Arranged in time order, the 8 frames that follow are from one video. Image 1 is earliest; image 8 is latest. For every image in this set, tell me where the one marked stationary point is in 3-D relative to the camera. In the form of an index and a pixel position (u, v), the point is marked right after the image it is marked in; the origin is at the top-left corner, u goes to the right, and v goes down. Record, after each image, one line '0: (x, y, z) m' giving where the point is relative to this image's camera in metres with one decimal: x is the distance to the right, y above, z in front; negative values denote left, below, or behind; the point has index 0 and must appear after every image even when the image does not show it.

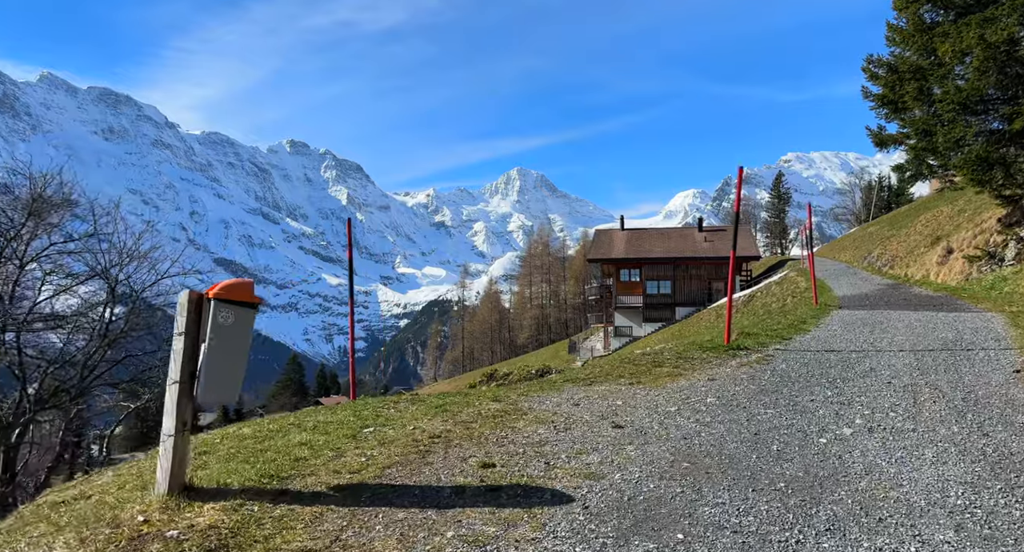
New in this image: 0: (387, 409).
0: (-1.4, -1.5, +8.9) m
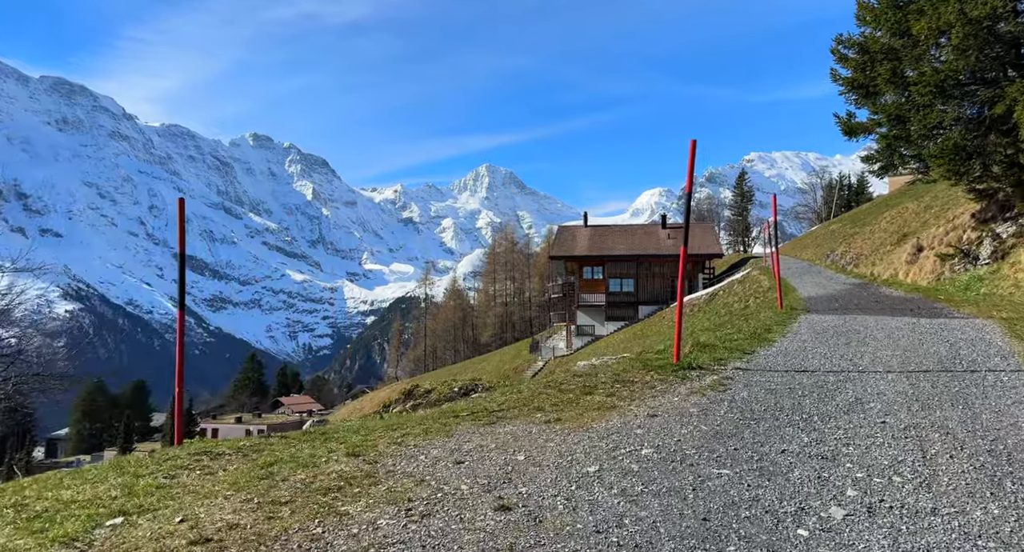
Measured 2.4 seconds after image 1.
0: (-2.6, -1.6, +6.2) m
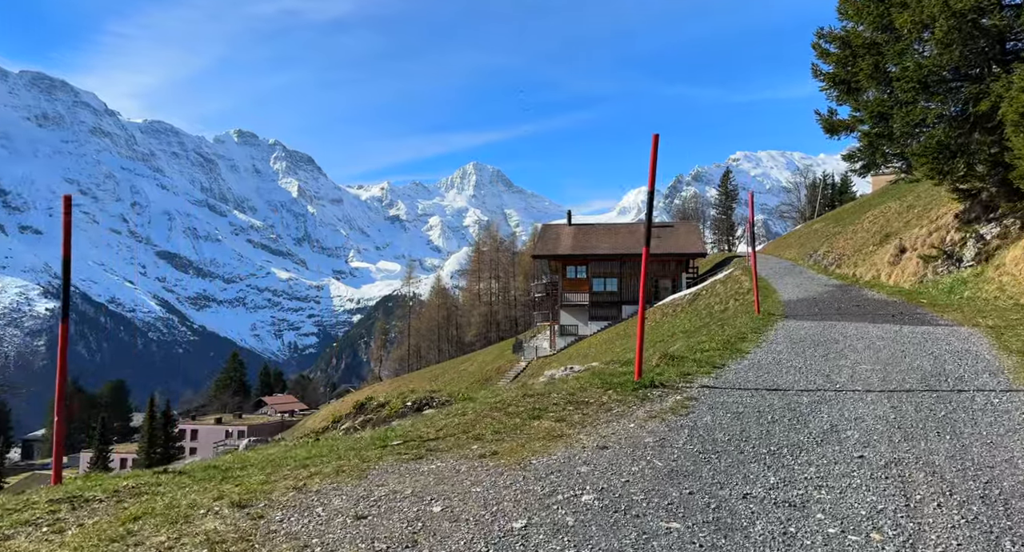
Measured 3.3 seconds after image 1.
0: (-3.2, -1.7, +5.2) m
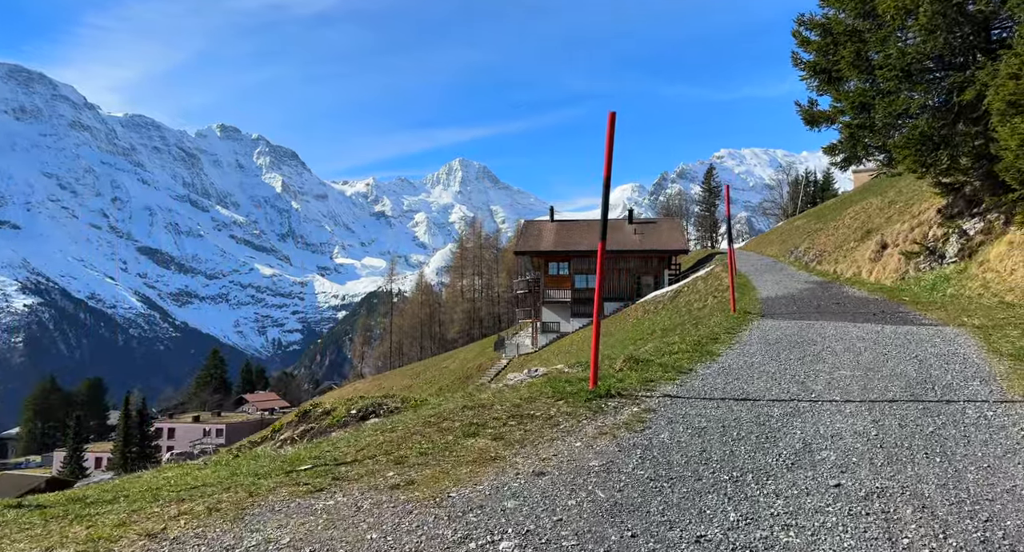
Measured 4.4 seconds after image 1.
0: (-3.8, -1.7, +4.1) m
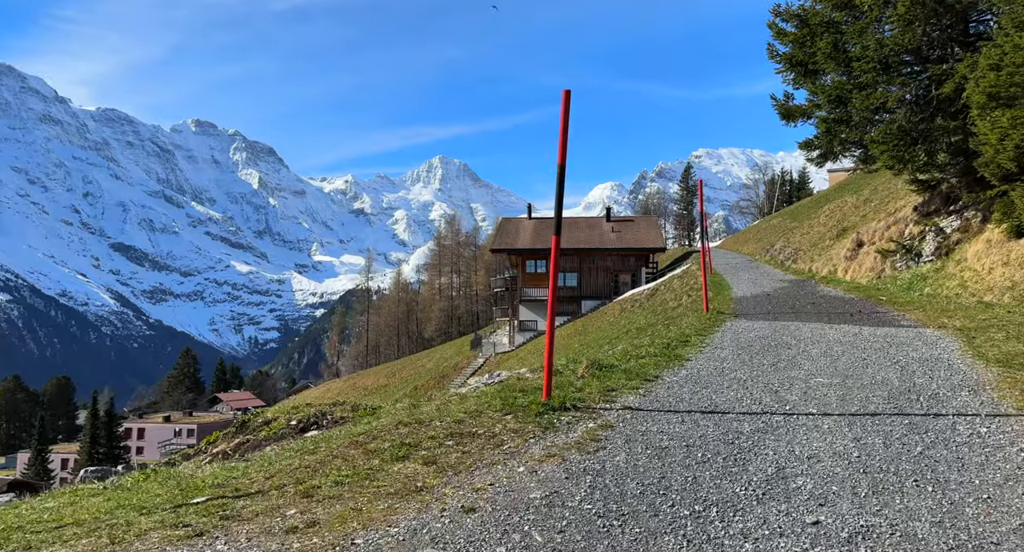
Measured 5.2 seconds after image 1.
0: (-4.2, -1.7, +3.1) m
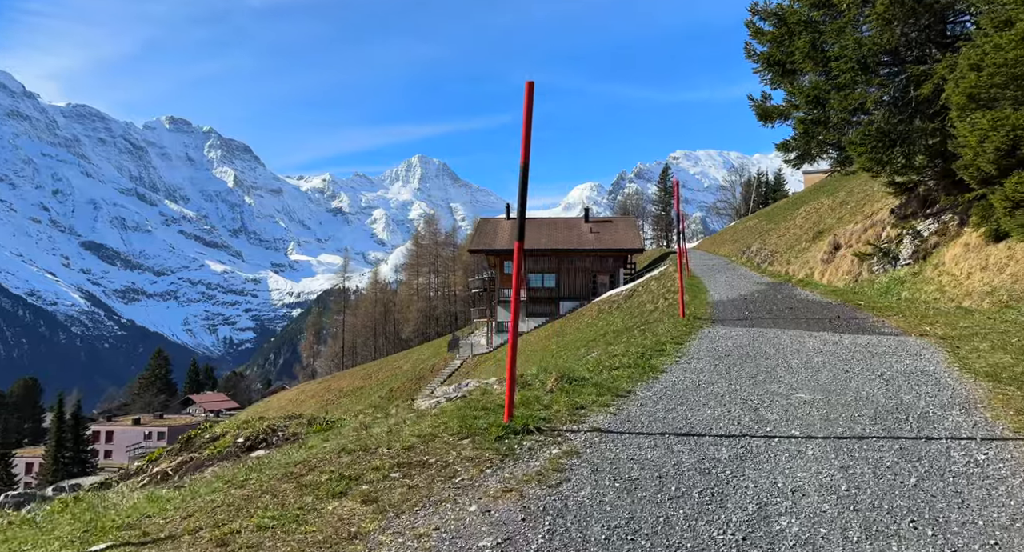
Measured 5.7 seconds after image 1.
0: (-4.5, -1.8, +2.3) m
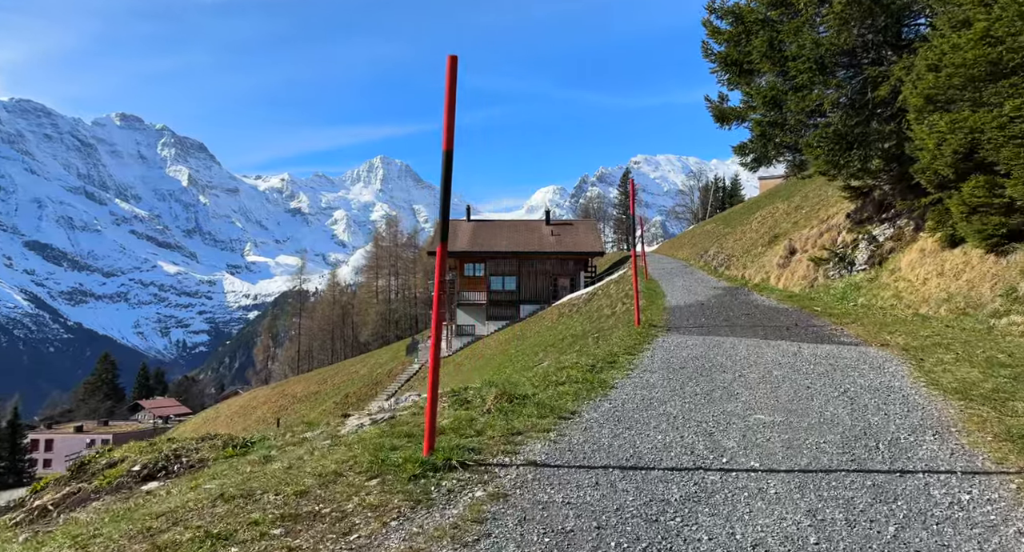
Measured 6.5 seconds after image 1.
0: (-4.8, -1.8, +1.1) m
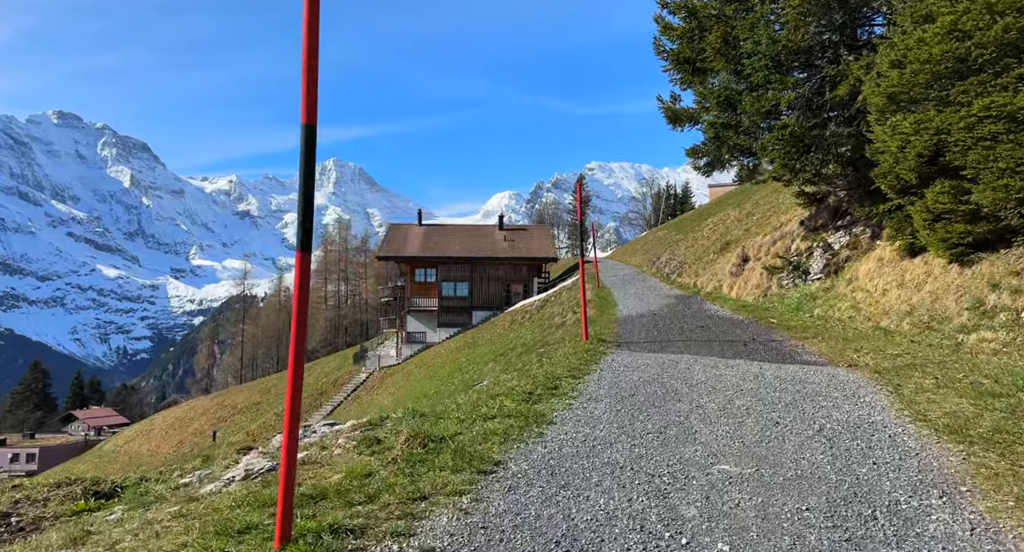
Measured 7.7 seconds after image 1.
0: (-5.2, -1.9, -0.9) m
